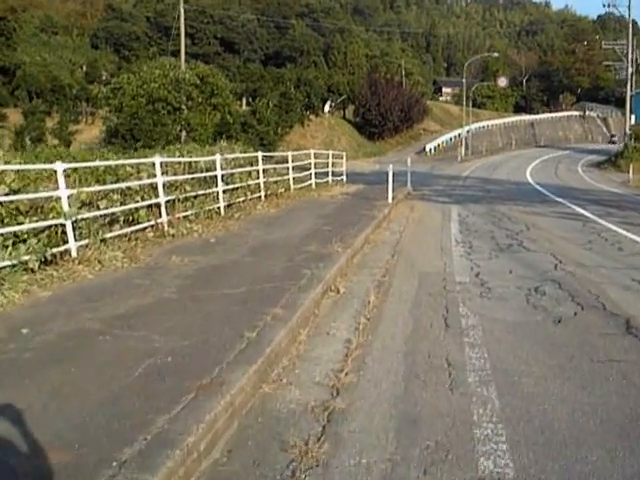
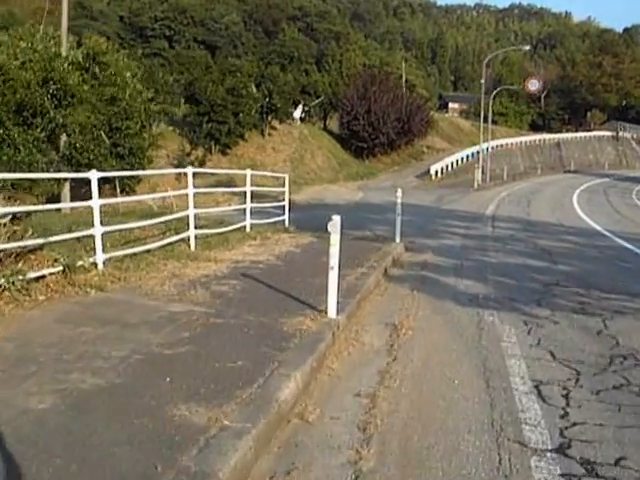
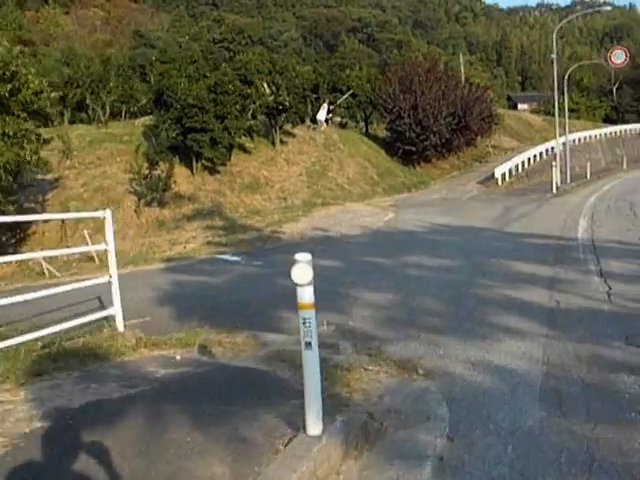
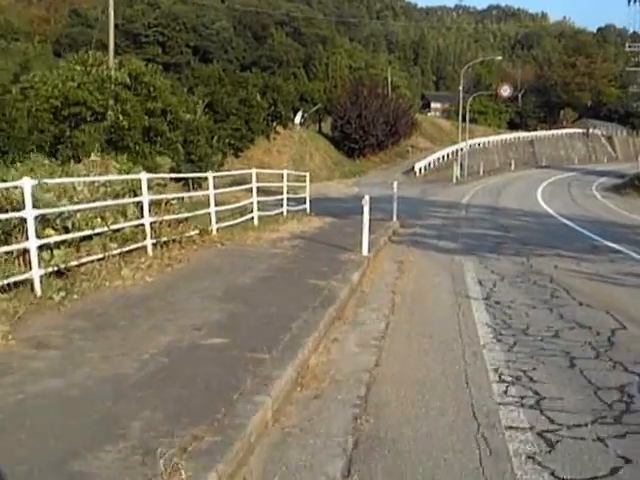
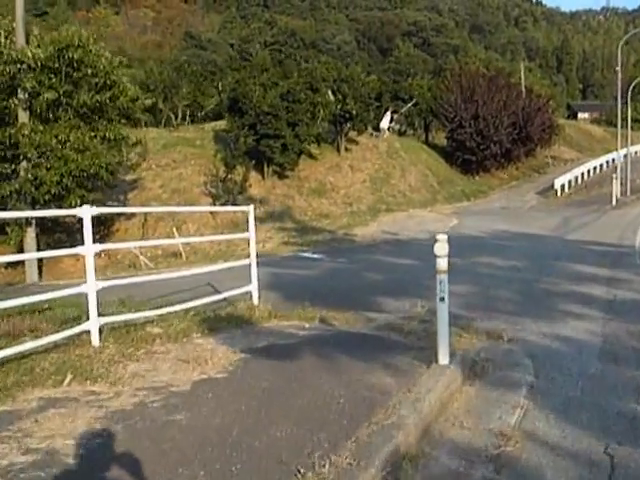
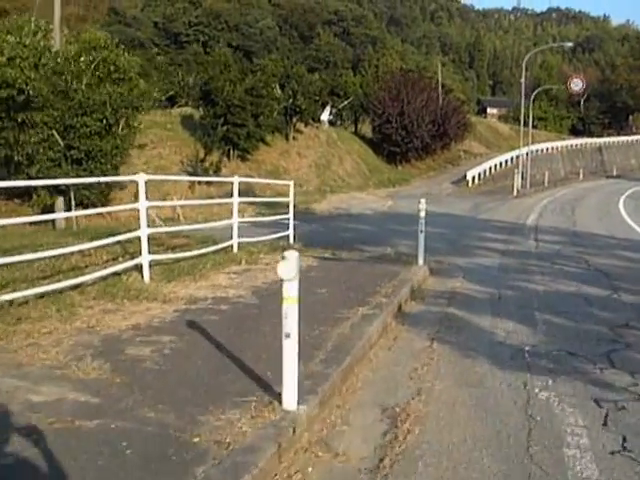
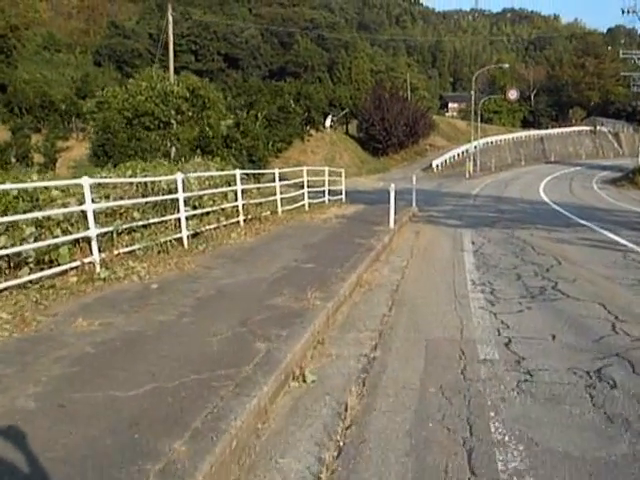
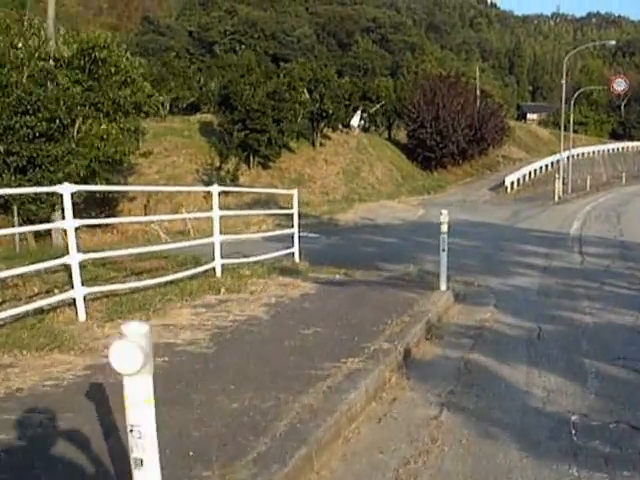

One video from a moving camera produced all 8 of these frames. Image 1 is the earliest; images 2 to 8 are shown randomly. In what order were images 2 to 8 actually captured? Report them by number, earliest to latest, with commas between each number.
7, 4, 2, 6, 8, 5, 3
